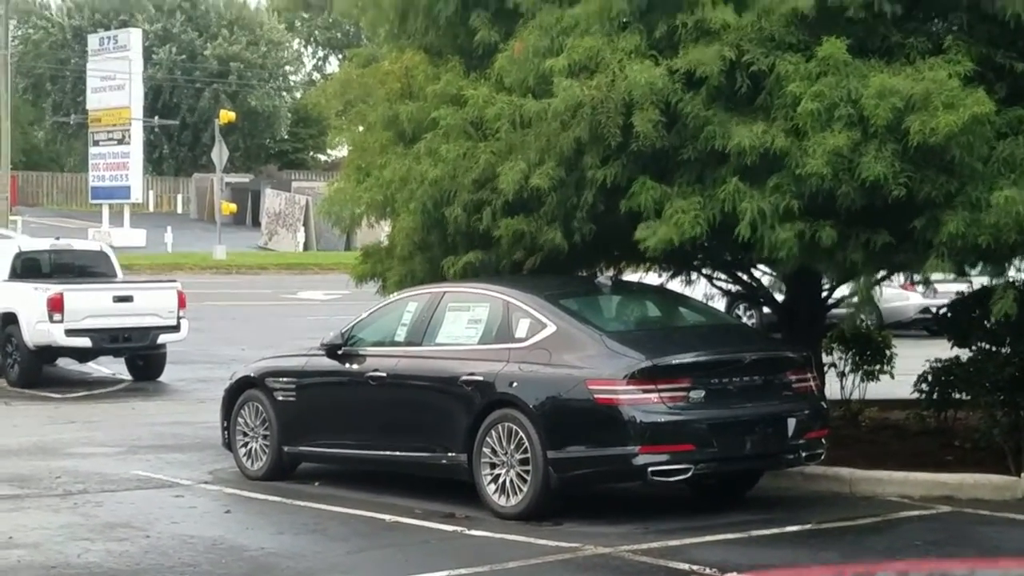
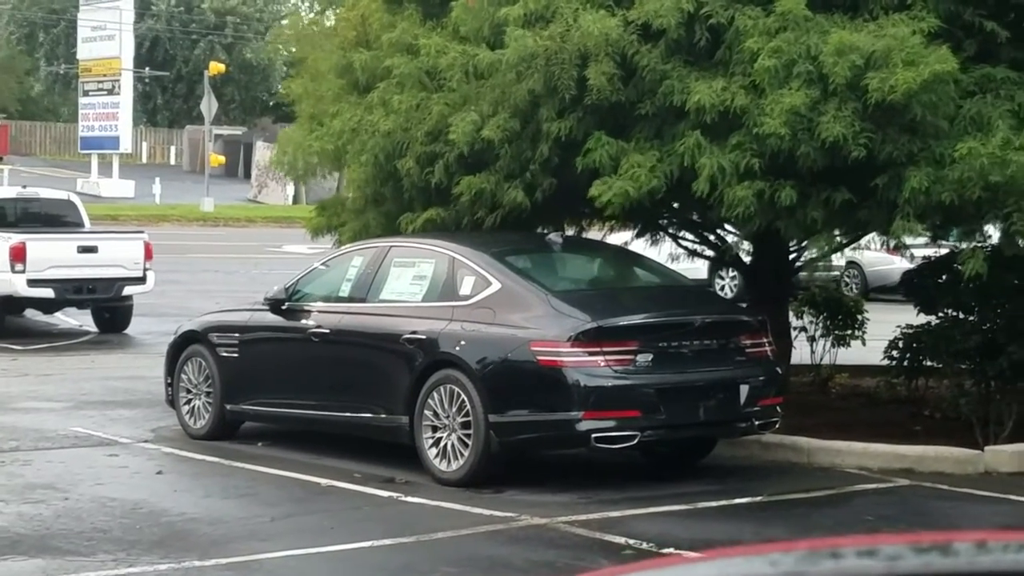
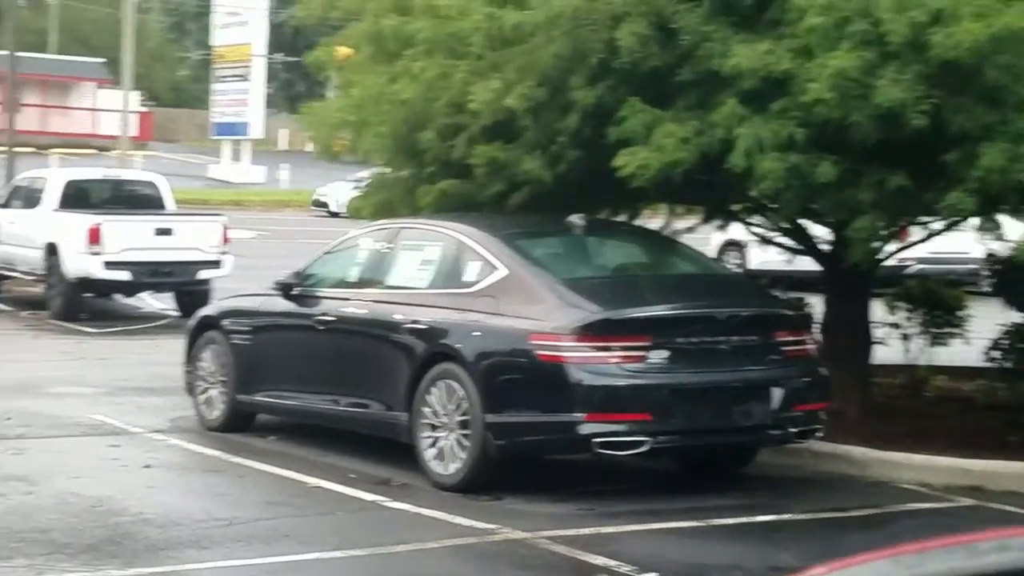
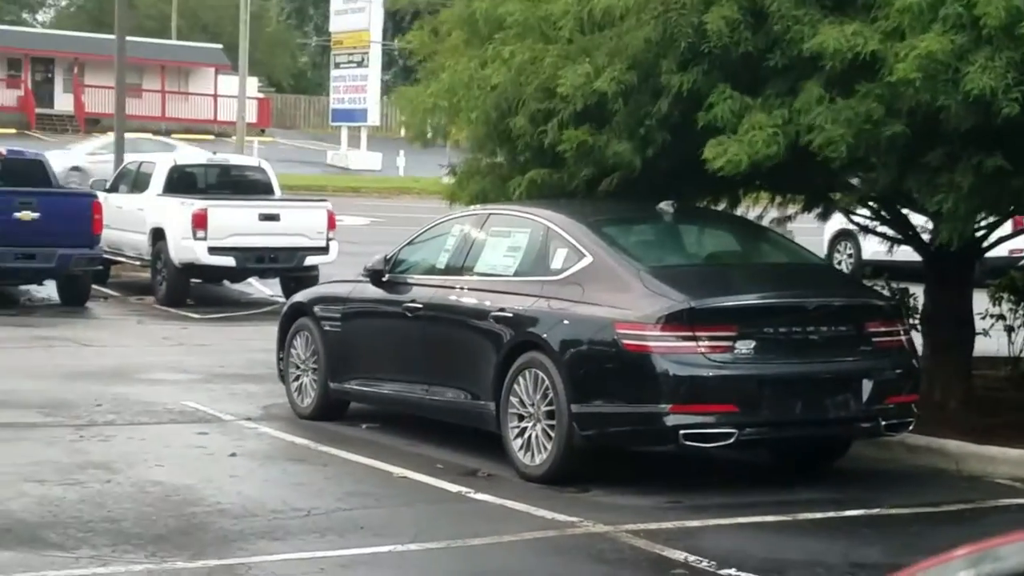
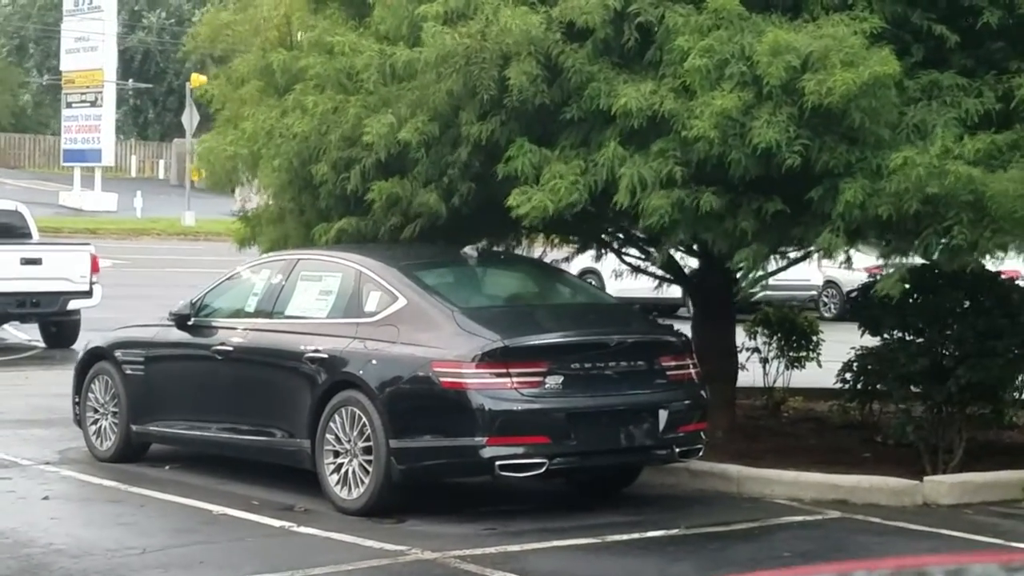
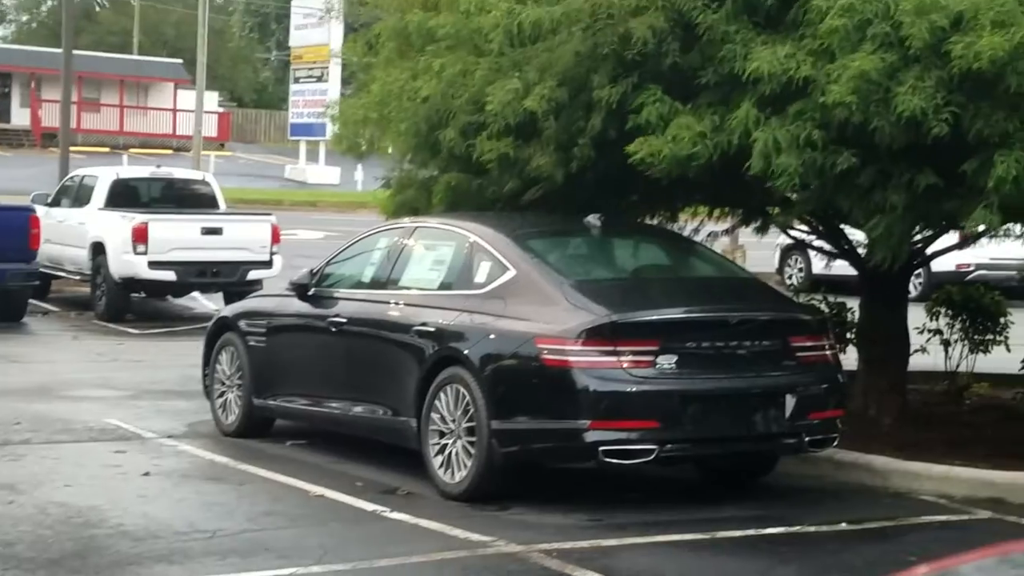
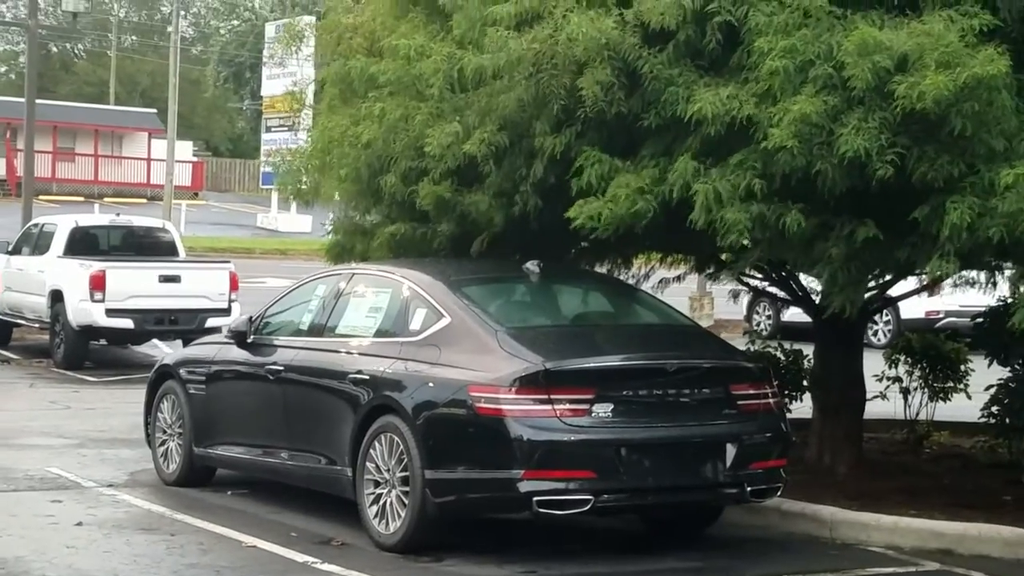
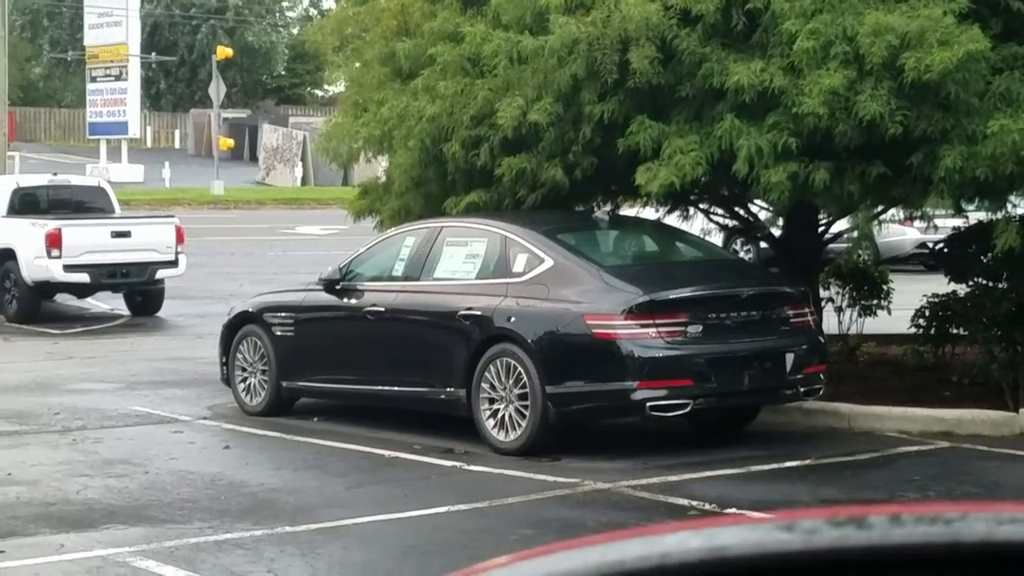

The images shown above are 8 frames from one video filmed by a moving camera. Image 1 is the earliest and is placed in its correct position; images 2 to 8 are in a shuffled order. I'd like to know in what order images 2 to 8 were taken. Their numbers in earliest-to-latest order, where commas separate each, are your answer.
8, 2, 5, 3, 4, 6, 7
